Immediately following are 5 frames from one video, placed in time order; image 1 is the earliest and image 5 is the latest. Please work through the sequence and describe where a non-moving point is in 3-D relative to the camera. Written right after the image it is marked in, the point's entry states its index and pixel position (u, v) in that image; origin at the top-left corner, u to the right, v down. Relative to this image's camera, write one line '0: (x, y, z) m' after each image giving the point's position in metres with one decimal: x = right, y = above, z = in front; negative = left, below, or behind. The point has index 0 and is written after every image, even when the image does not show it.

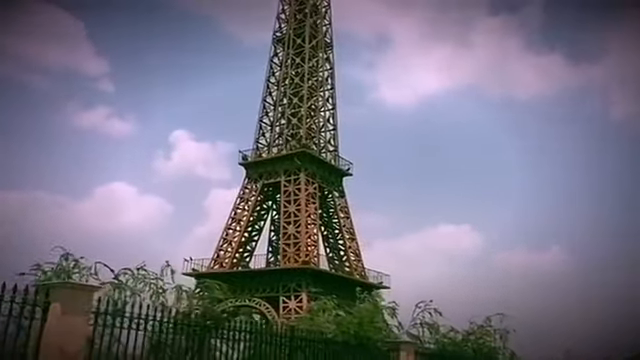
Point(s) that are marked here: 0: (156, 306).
0: (-2.7, -2.1, +10.3) m
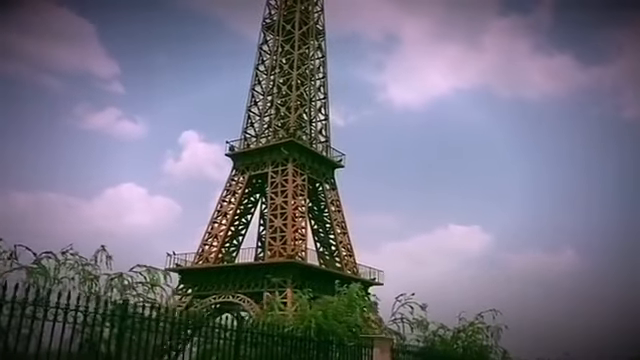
0: (-3.4, -1.7, +9.1) m
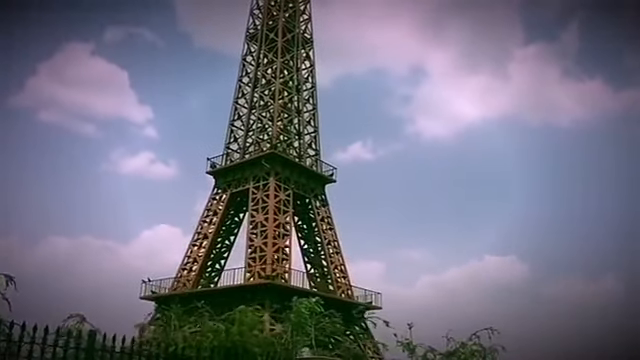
0: (-4.7, -1.4, +7.1) m
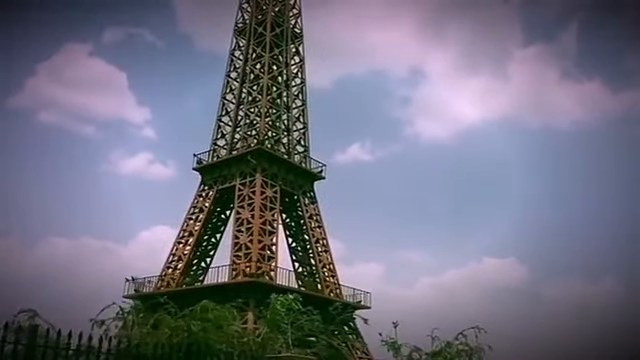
0: (-5.1, -1.3, +6.6) m
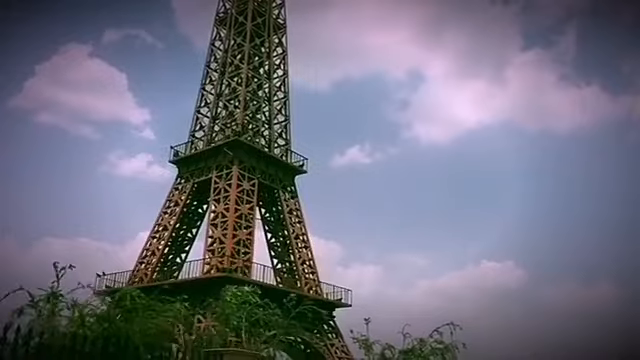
0: (-5.8, -0.9, +5.8) m
